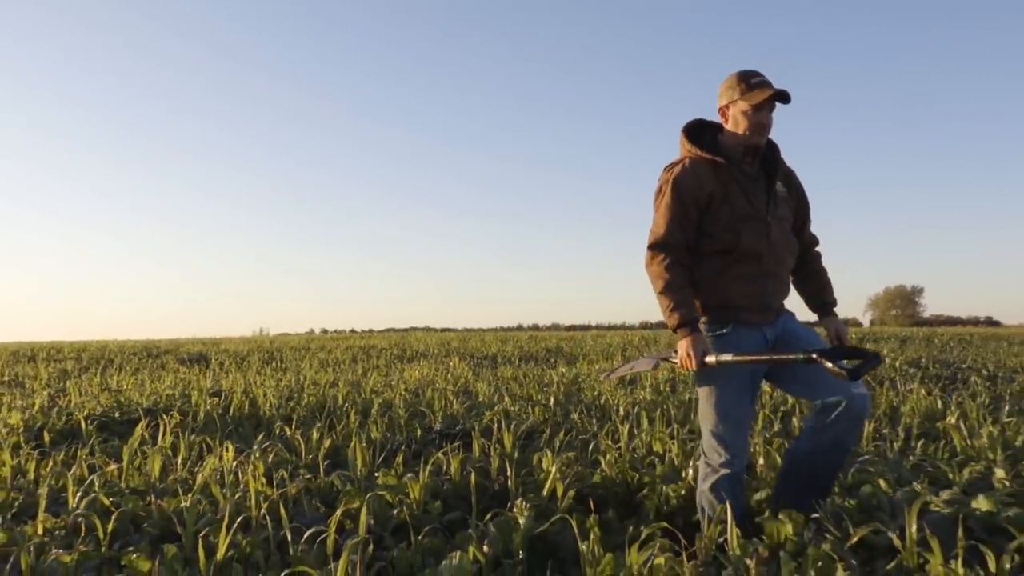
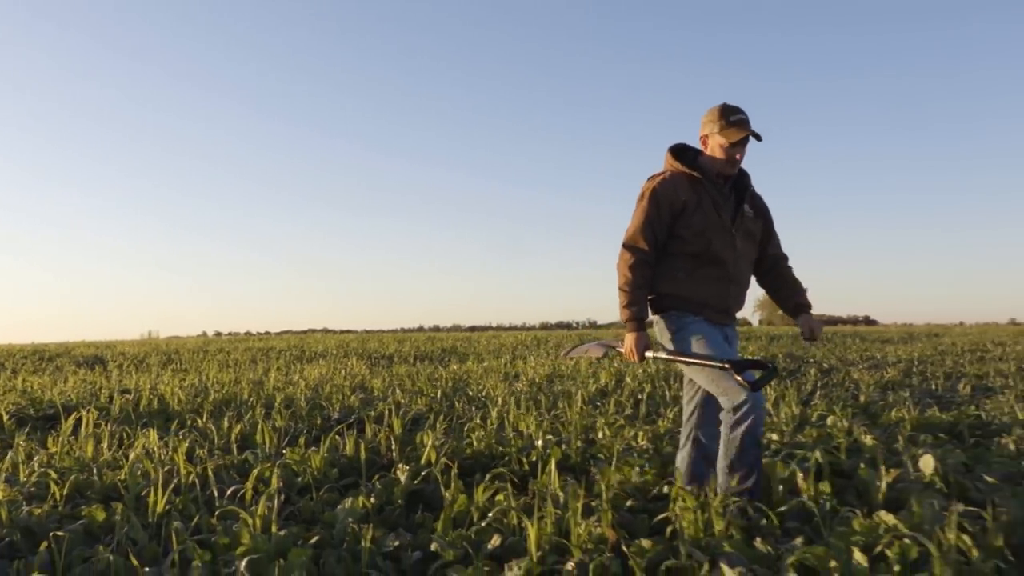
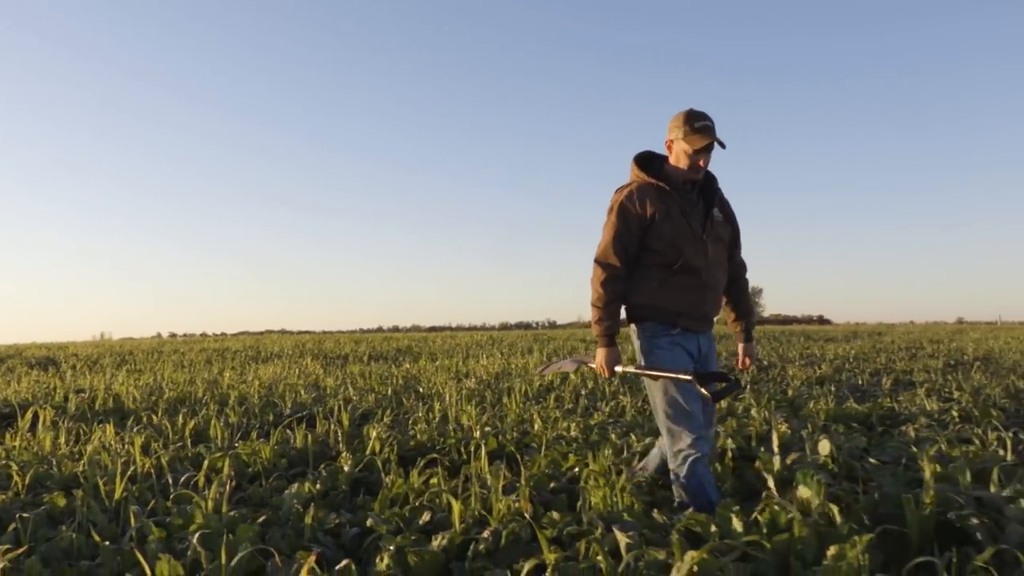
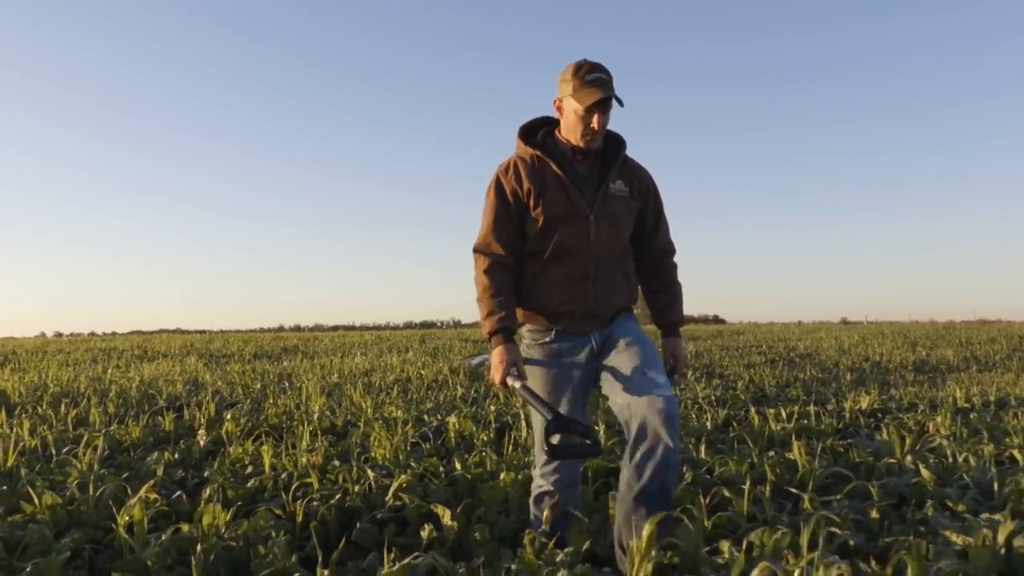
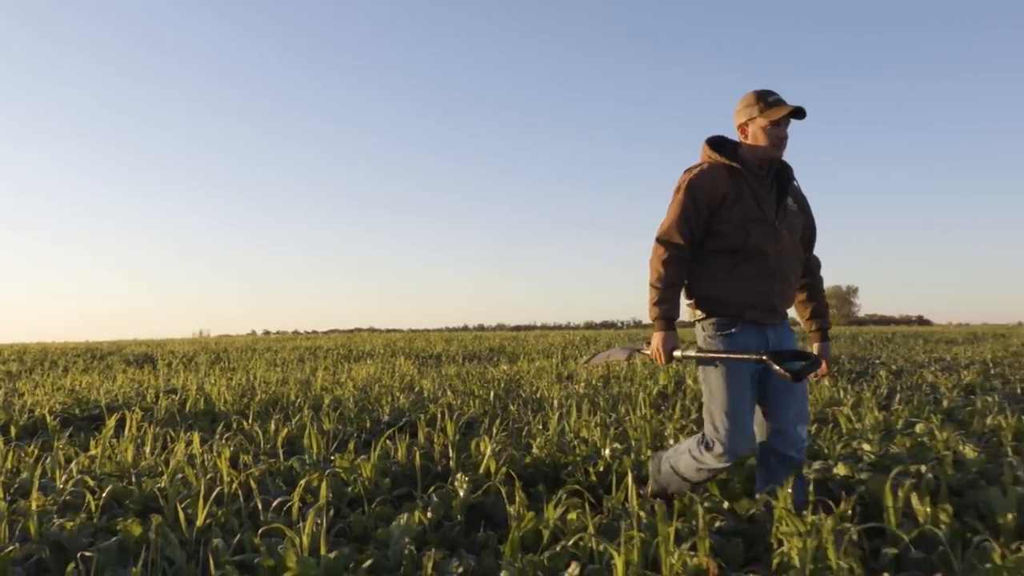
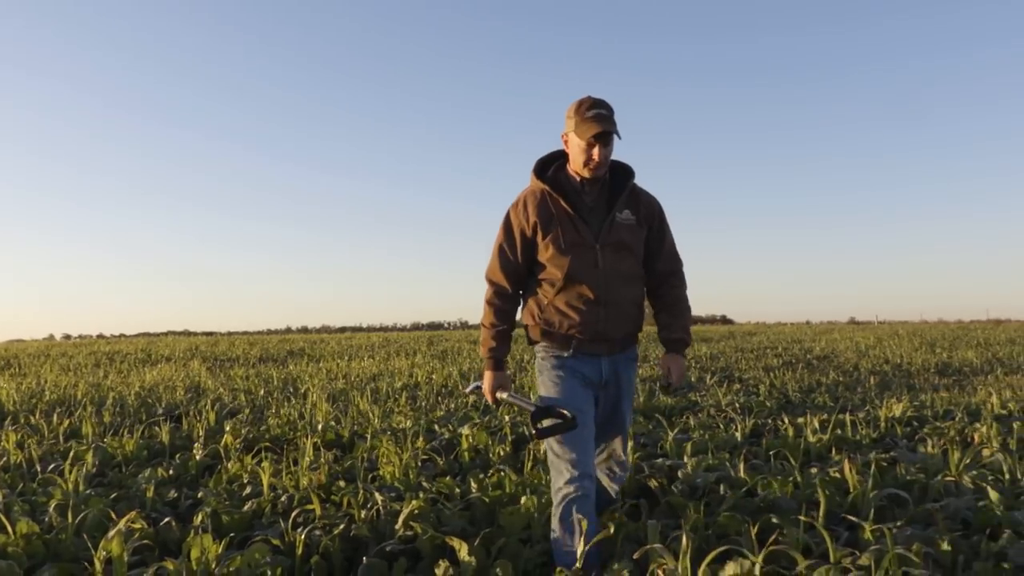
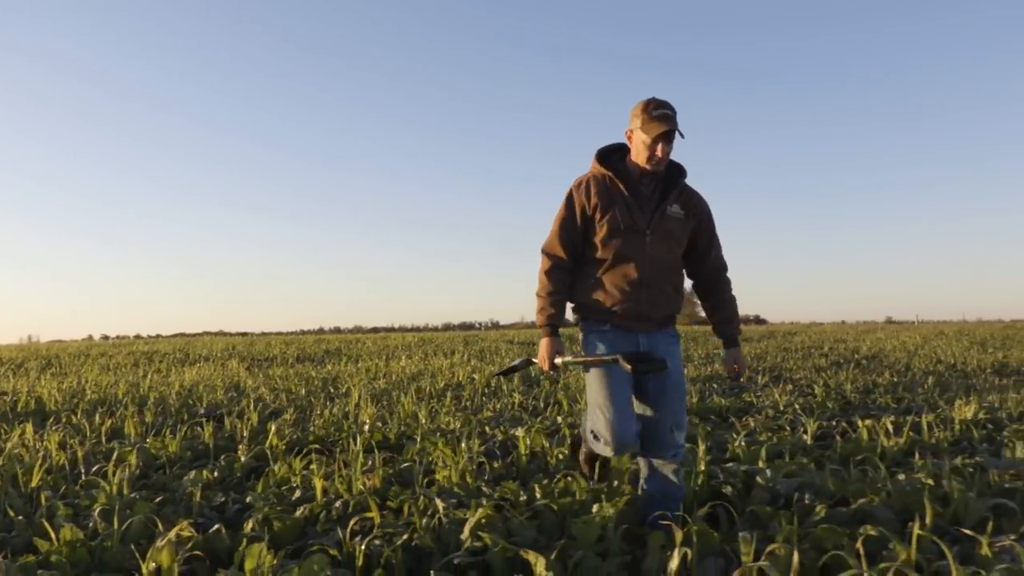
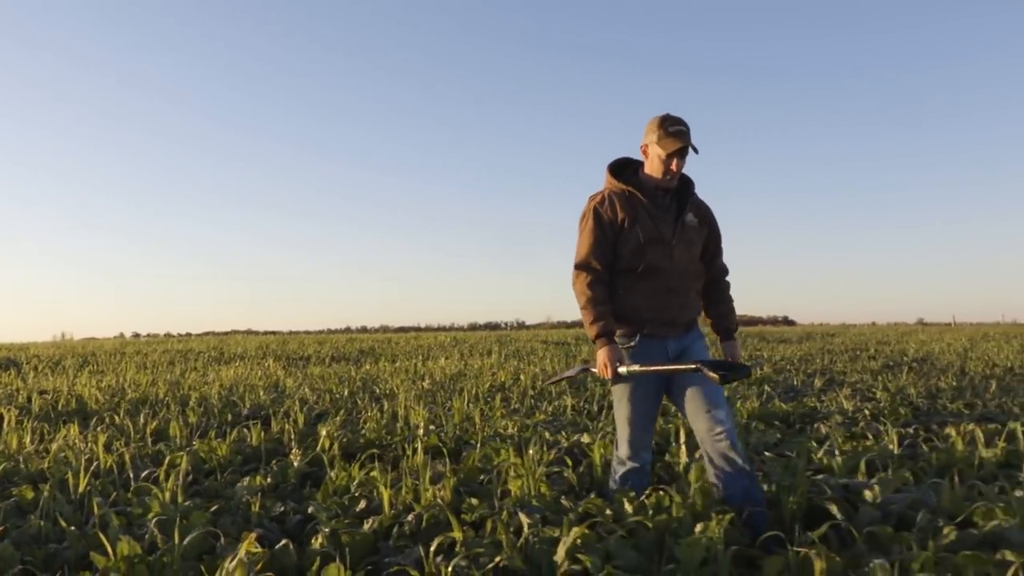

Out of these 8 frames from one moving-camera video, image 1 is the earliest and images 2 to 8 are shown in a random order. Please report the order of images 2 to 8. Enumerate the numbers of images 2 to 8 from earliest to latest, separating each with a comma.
5, 2, 3, 8, 7, 6, 4
